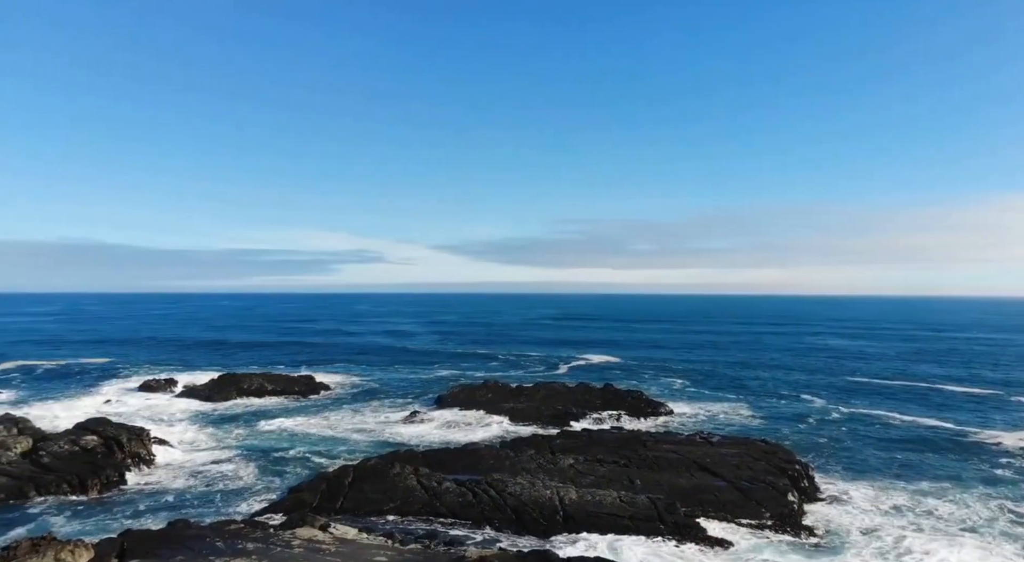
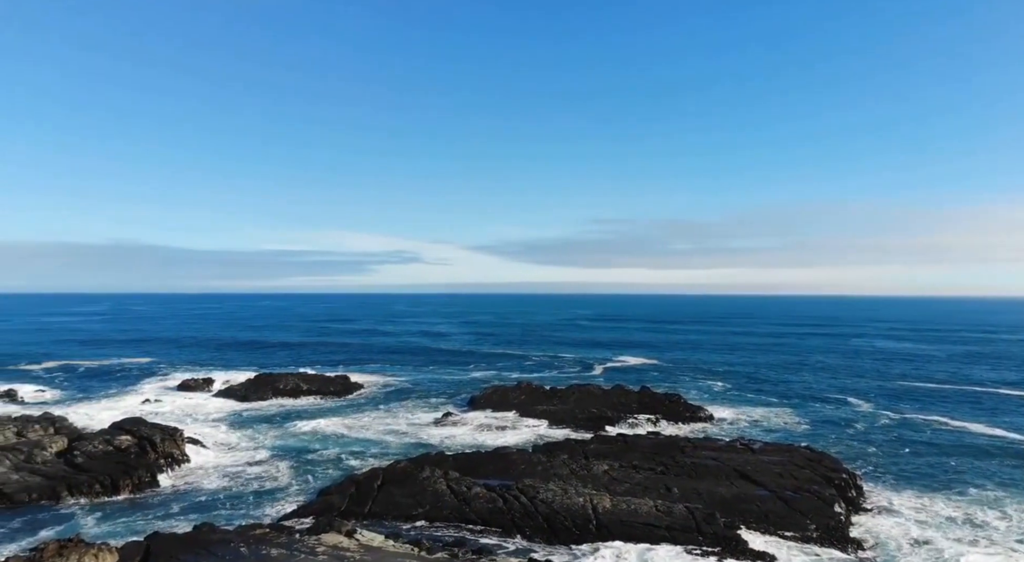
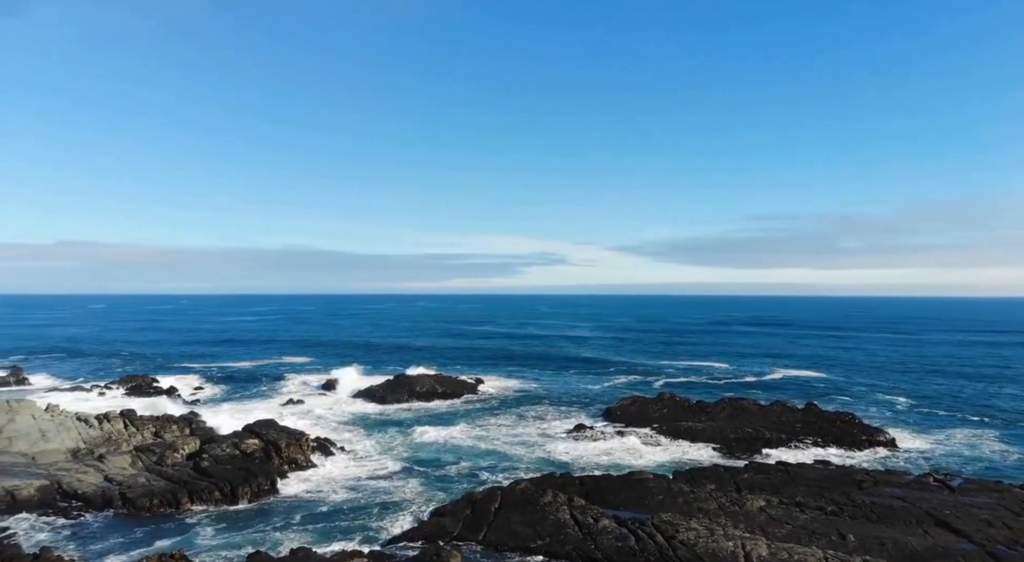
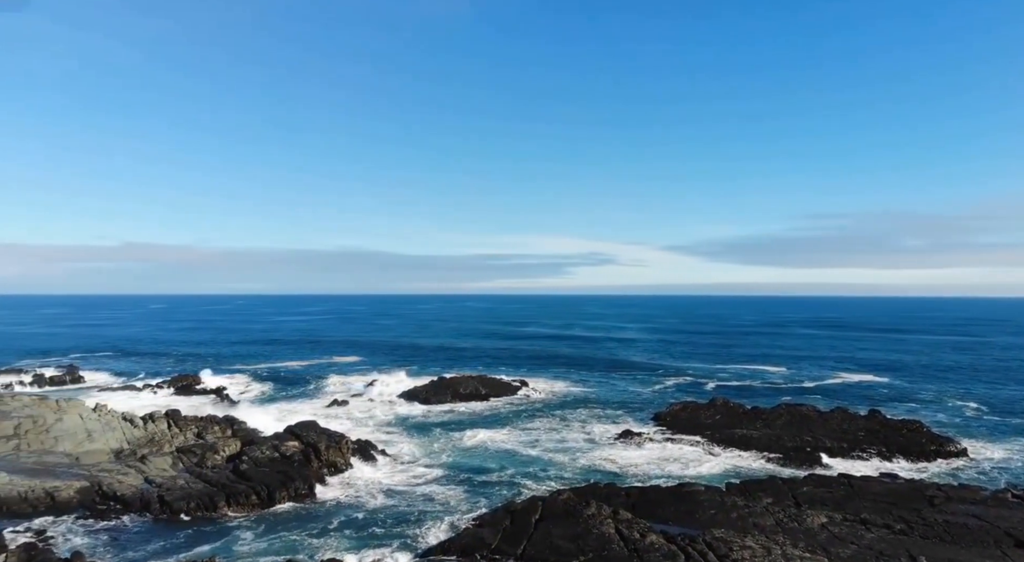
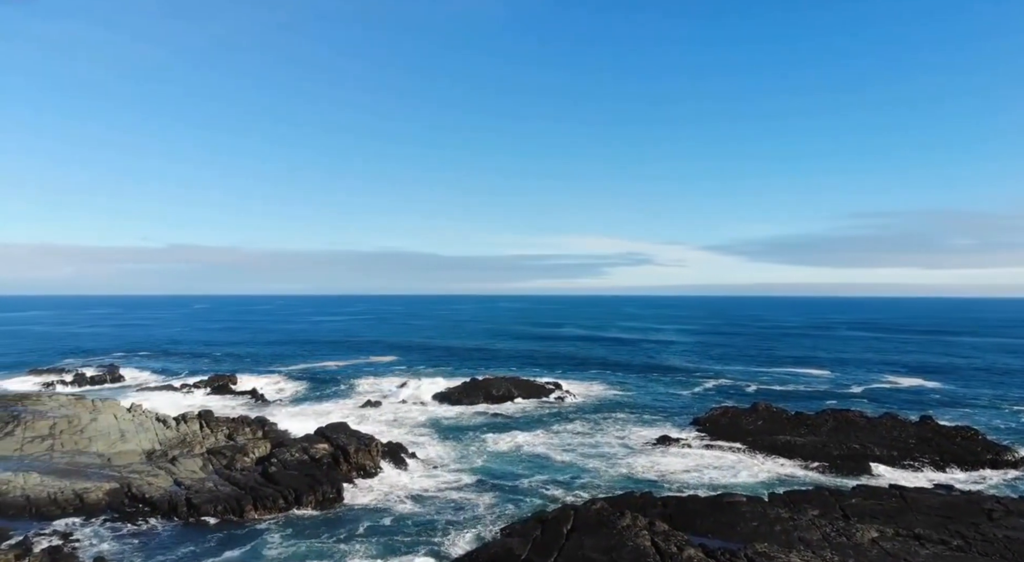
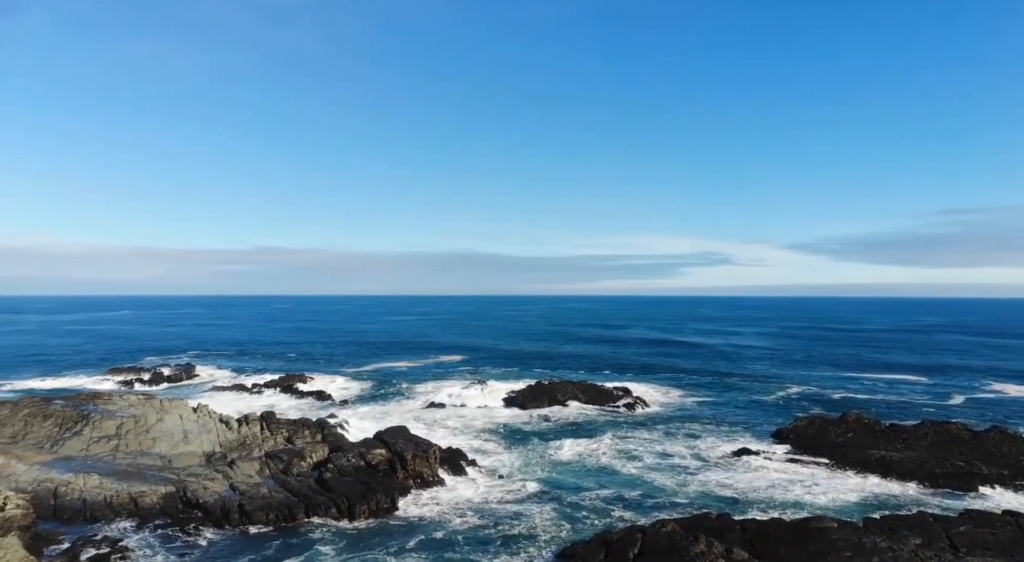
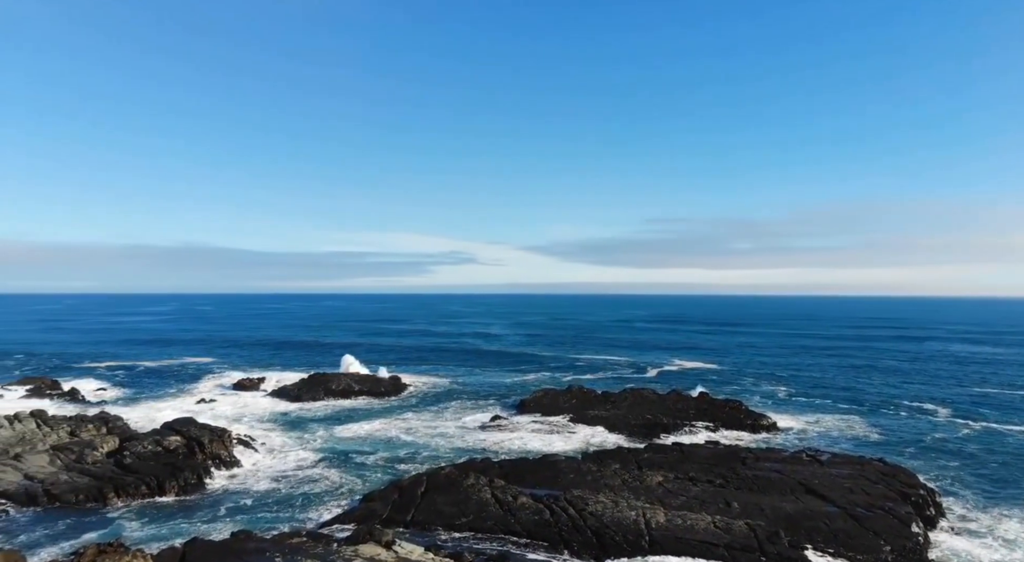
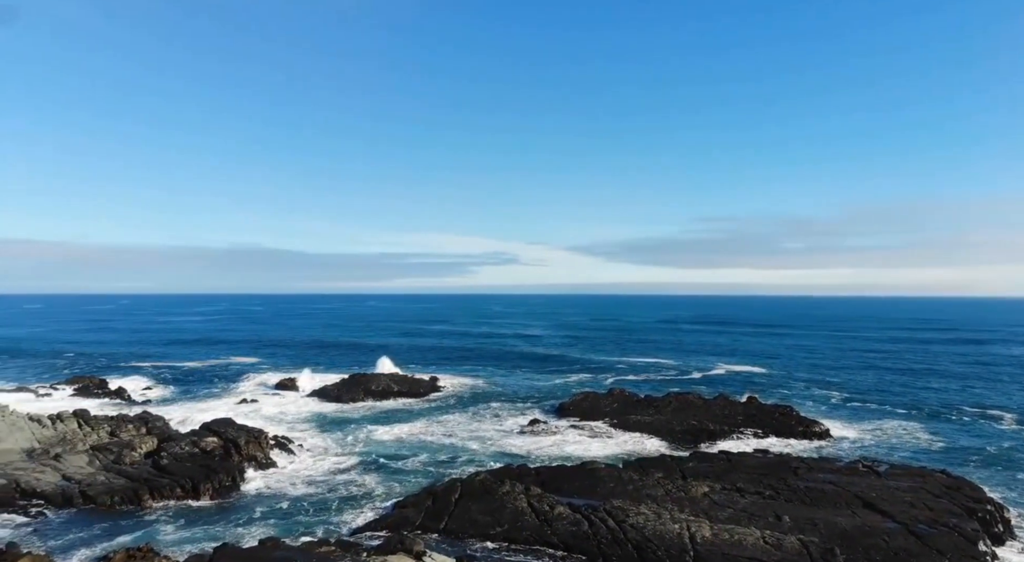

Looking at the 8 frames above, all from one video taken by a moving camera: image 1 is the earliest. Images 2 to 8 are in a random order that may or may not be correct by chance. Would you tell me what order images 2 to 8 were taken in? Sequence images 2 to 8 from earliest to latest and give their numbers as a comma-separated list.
2, 7, 8, 3, 4, 5, 6
